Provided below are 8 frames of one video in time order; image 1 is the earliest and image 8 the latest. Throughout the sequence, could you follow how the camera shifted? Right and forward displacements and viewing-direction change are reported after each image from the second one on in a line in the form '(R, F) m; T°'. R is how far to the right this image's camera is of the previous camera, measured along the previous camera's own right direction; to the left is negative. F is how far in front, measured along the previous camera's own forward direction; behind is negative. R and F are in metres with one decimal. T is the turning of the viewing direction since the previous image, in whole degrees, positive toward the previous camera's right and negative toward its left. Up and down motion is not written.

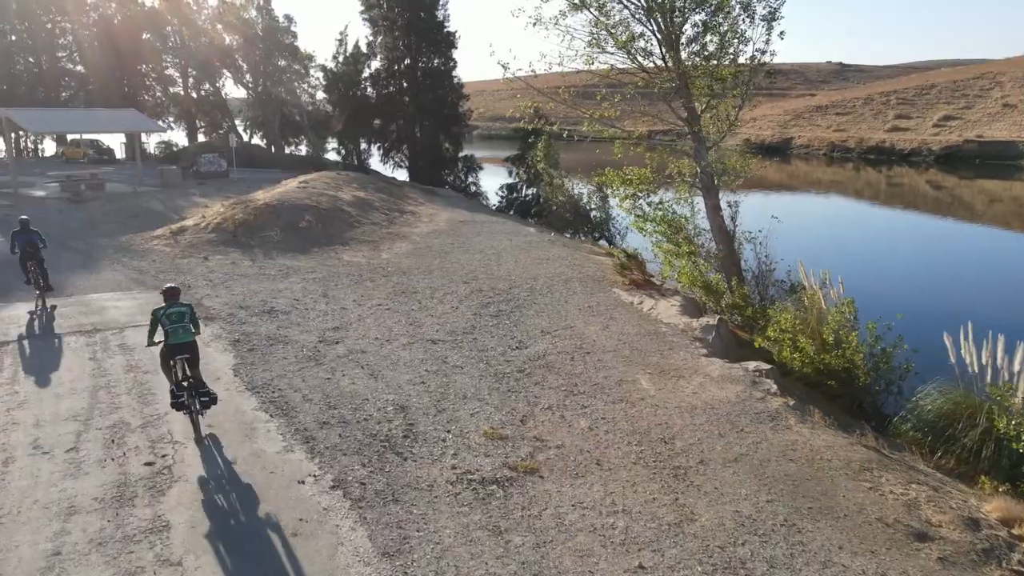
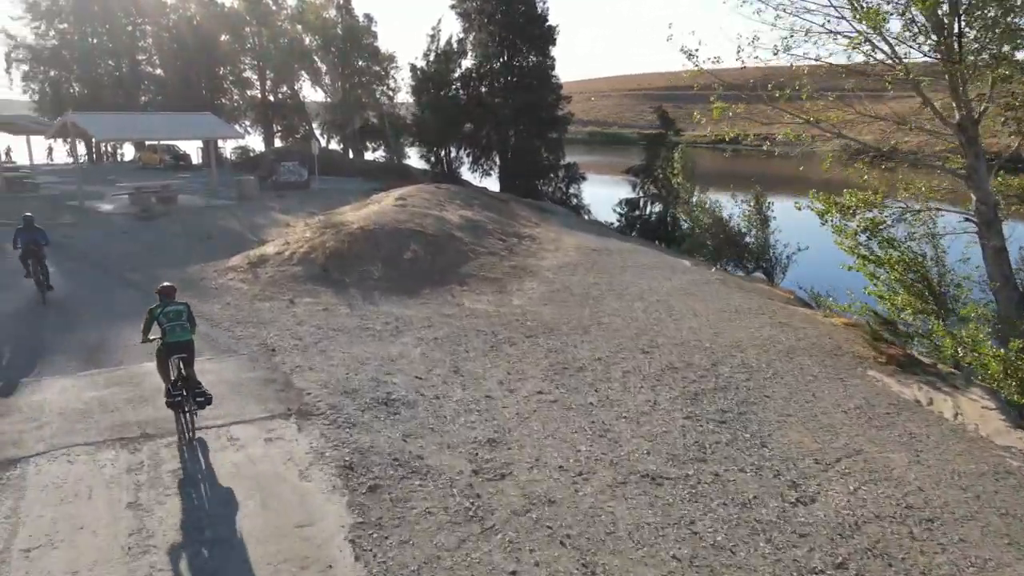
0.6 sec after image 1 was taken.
(-2.1, +4.3) m; -5°
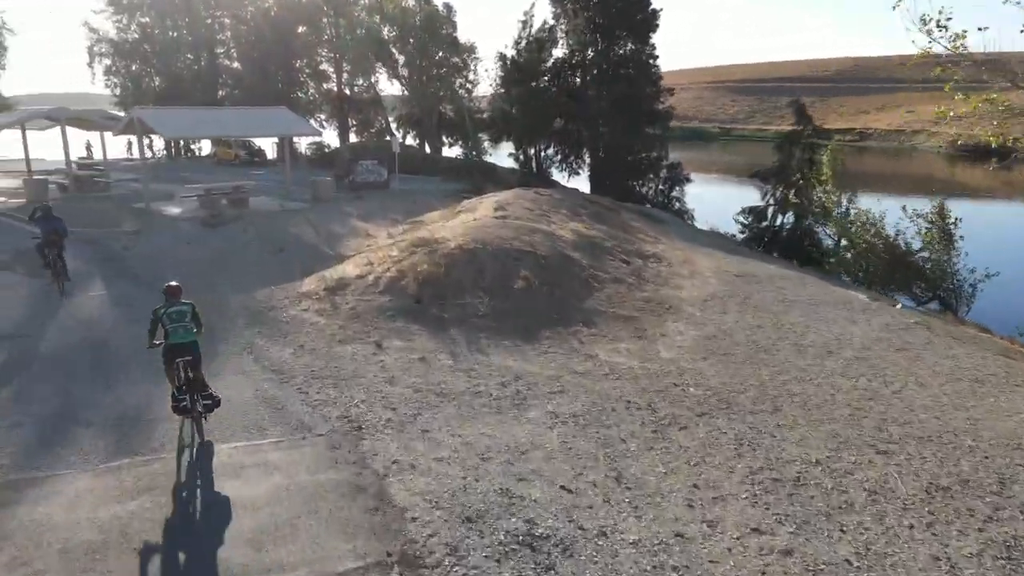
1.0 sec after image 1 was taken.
(-1.3, +3.2) m; -5°
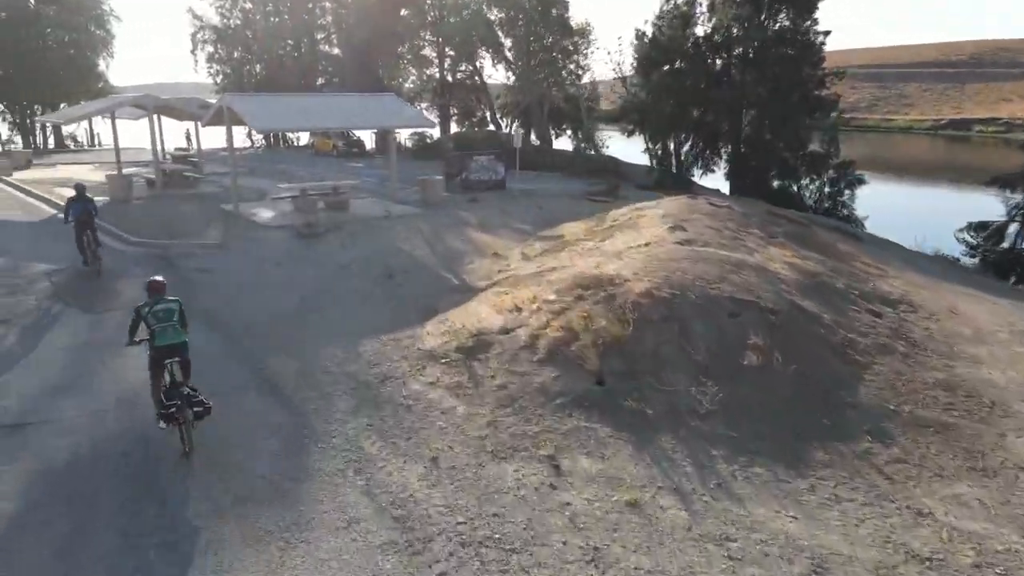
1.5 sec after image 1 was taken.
(-1.7, +4.2) m; -7°
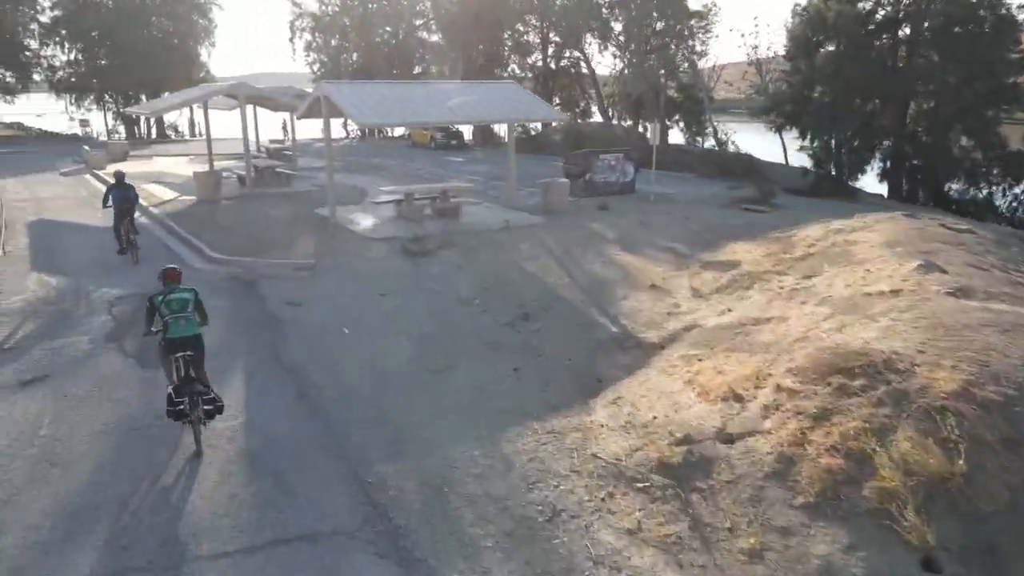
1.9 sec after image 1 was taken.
(-1.4, +3.3) m; -6°
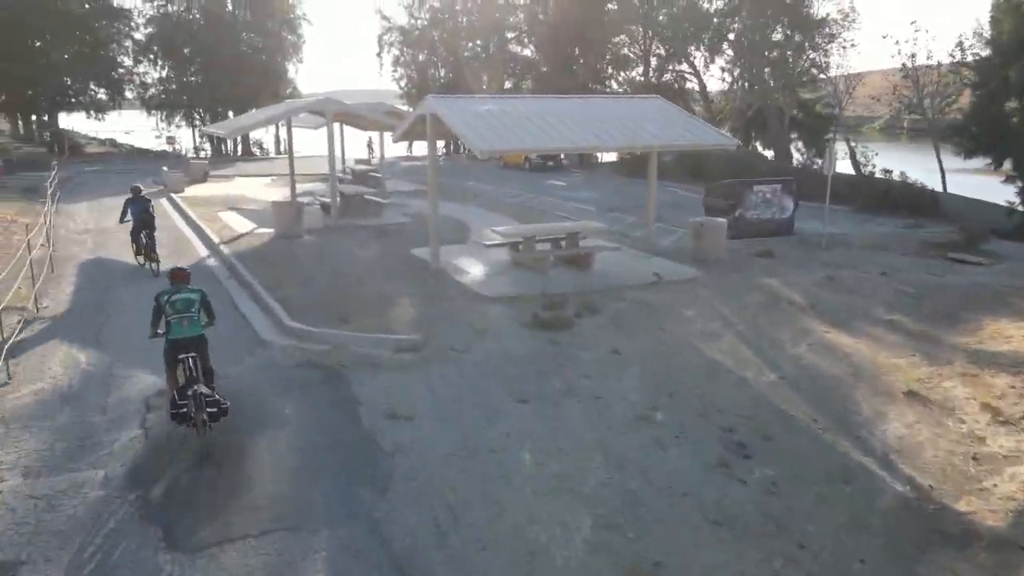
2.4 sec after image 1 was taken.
(-1.4, +3.5) m; -6°
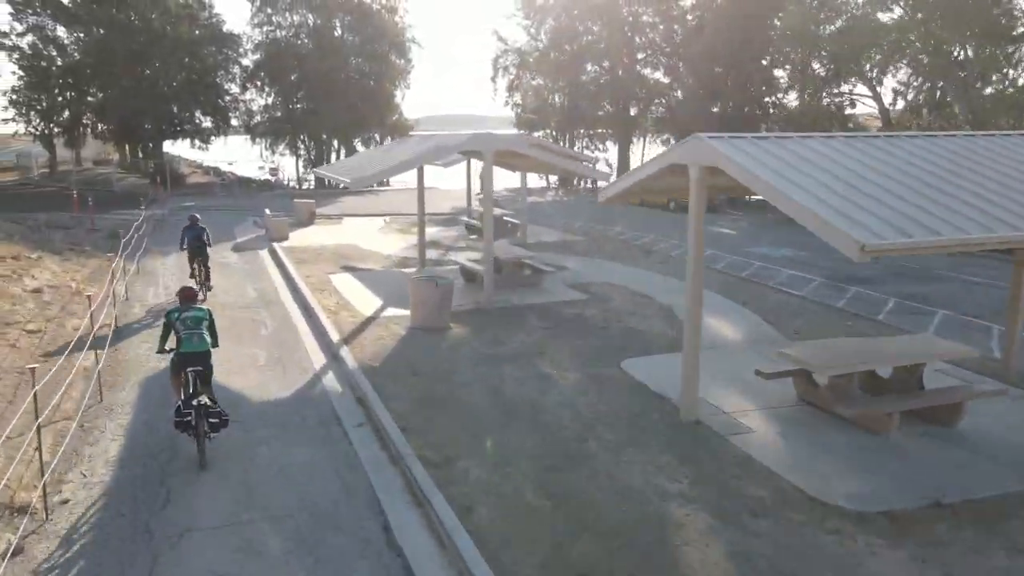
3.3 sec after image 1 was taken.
(-2.6, +5.2) m; -7°
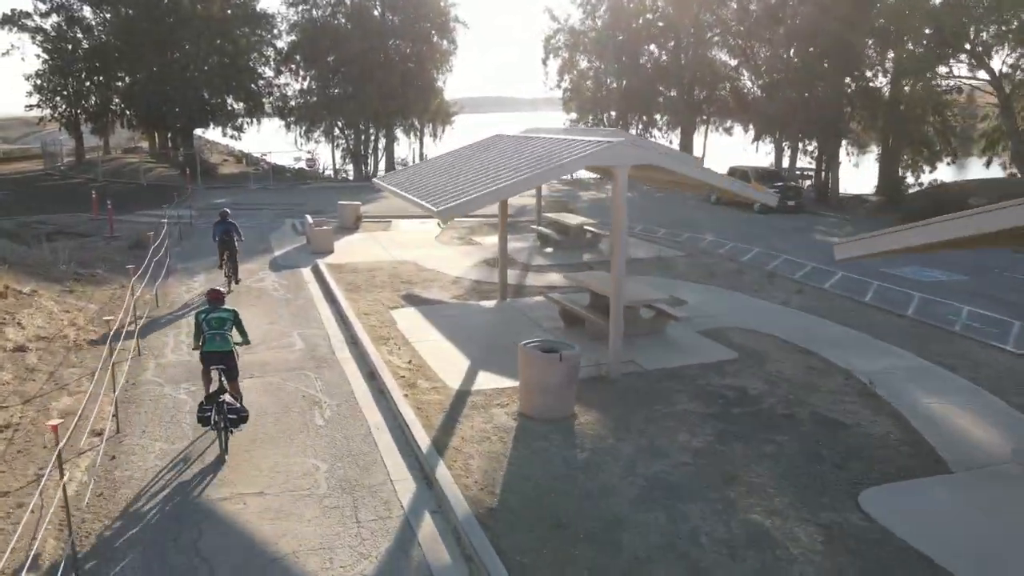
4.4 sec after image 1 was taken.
(-1.5, +3.5) m; -2°
